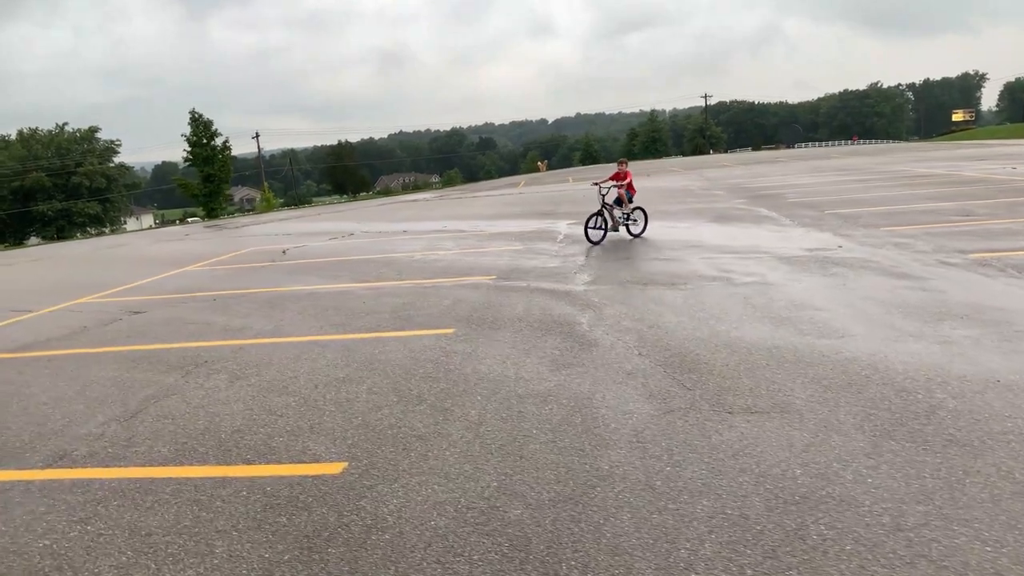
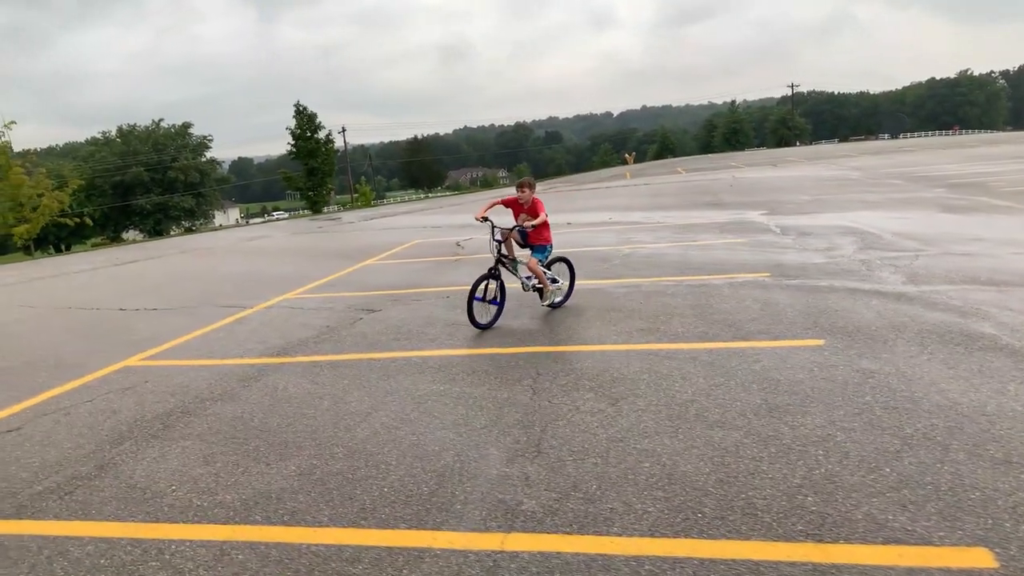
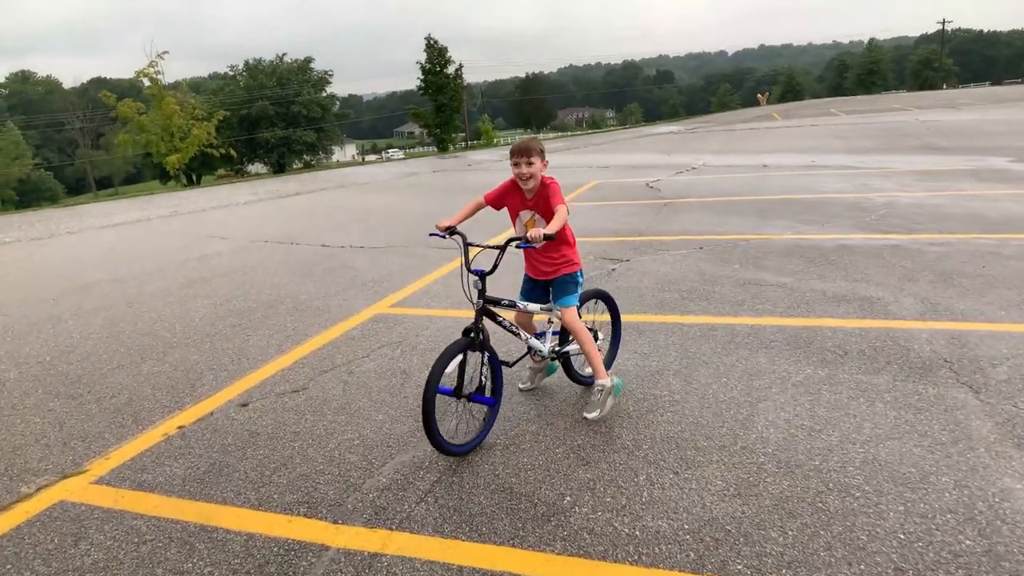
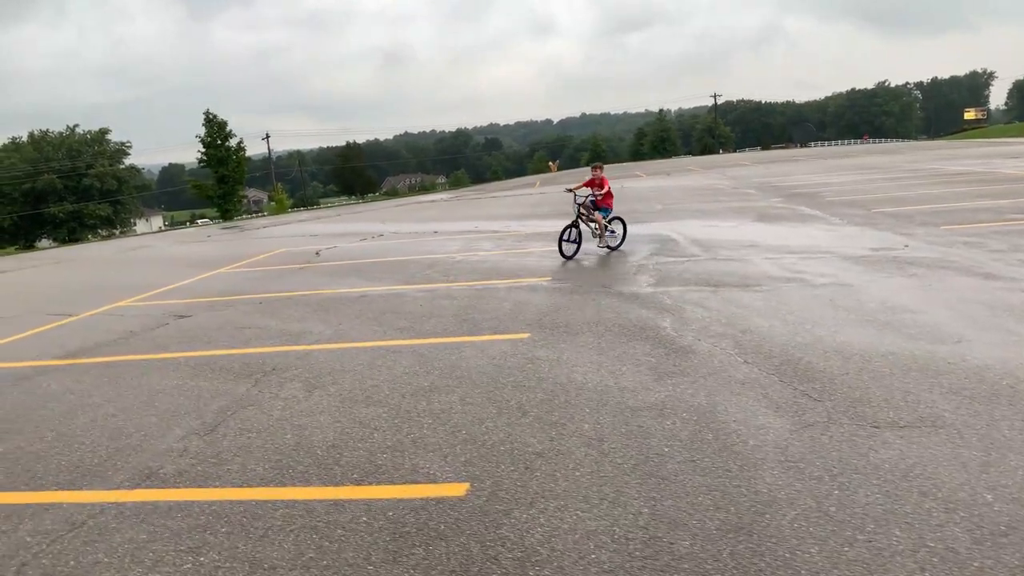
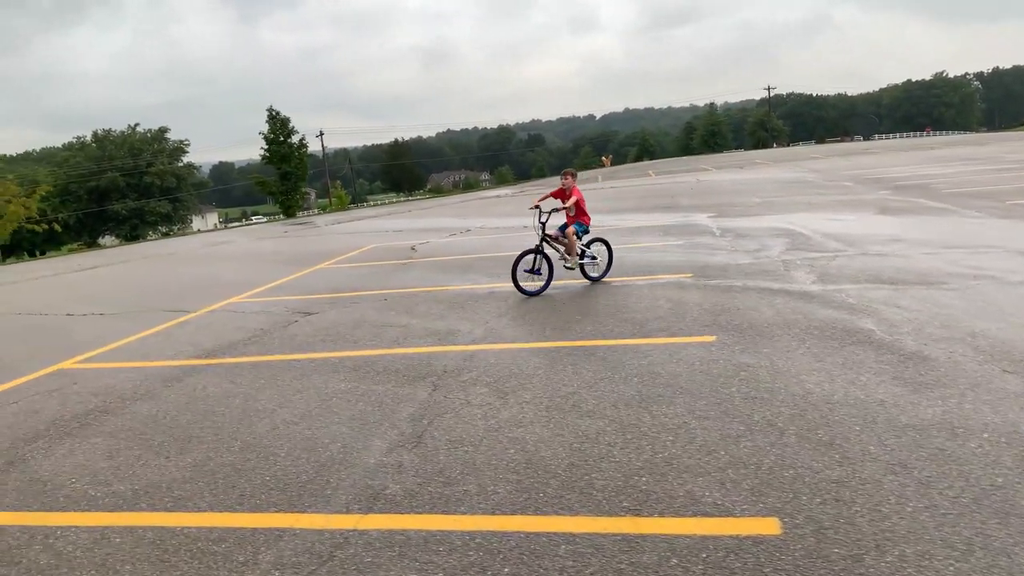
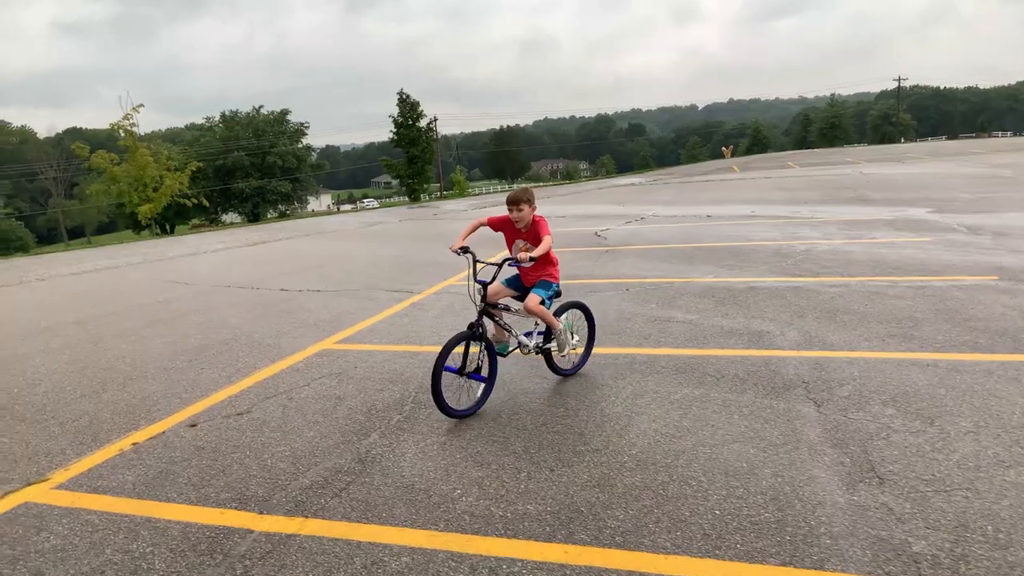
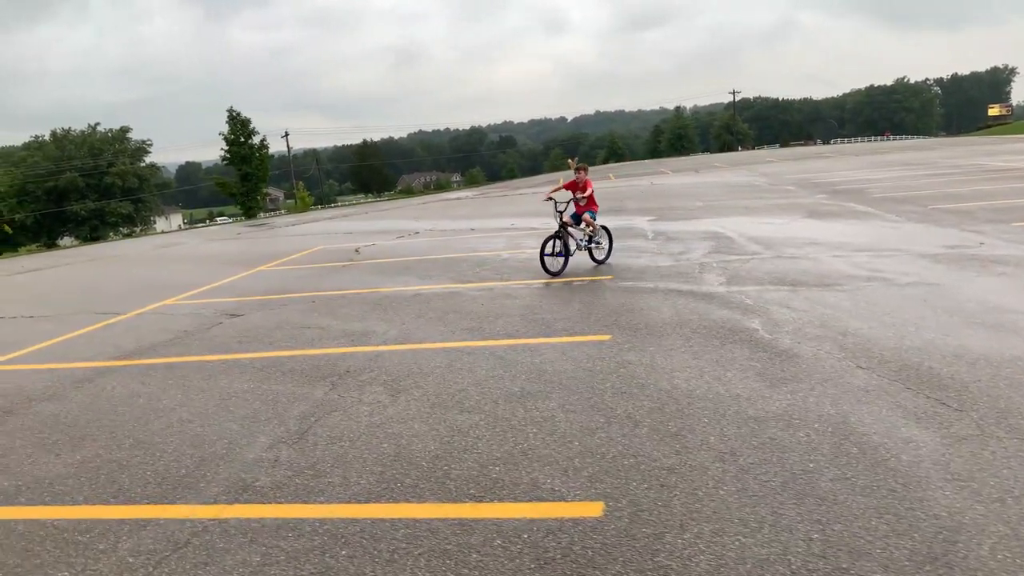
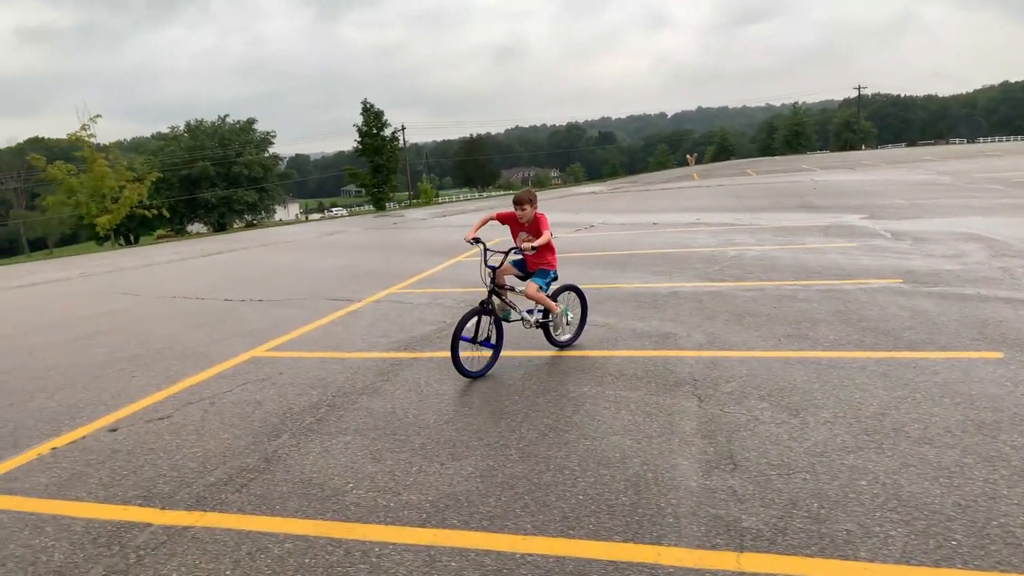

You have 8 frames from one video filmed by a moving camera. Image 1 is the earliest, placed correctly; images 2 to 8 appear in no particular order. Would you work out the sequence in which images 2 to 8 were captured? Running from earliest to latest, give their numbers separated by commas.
4, 7, 5, 2, 8, 6, 3
